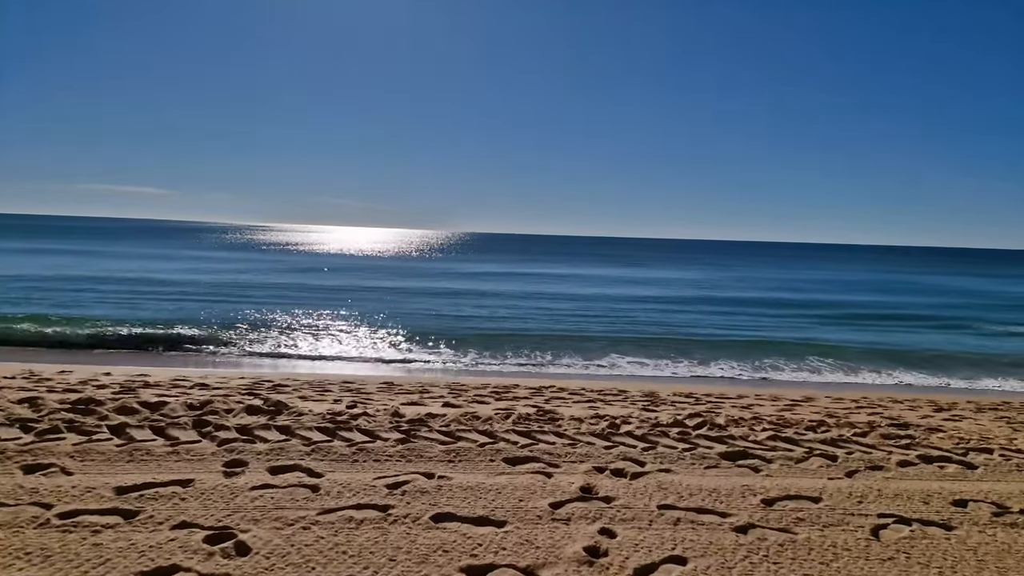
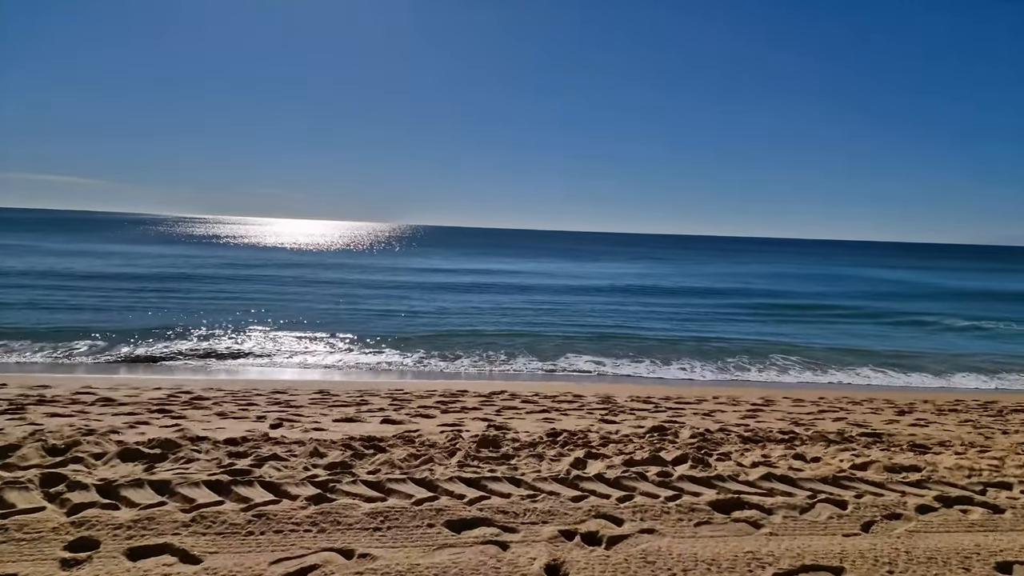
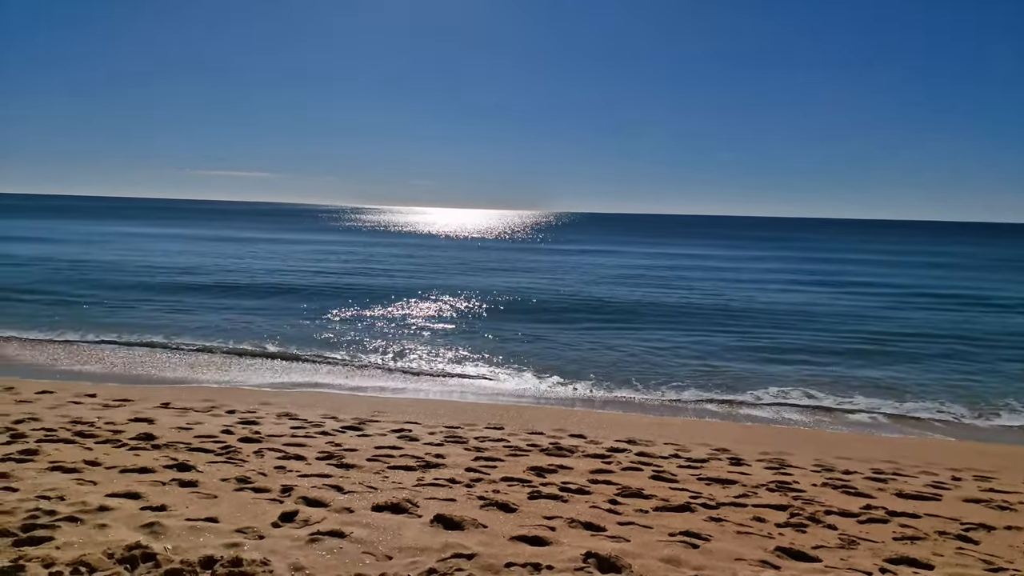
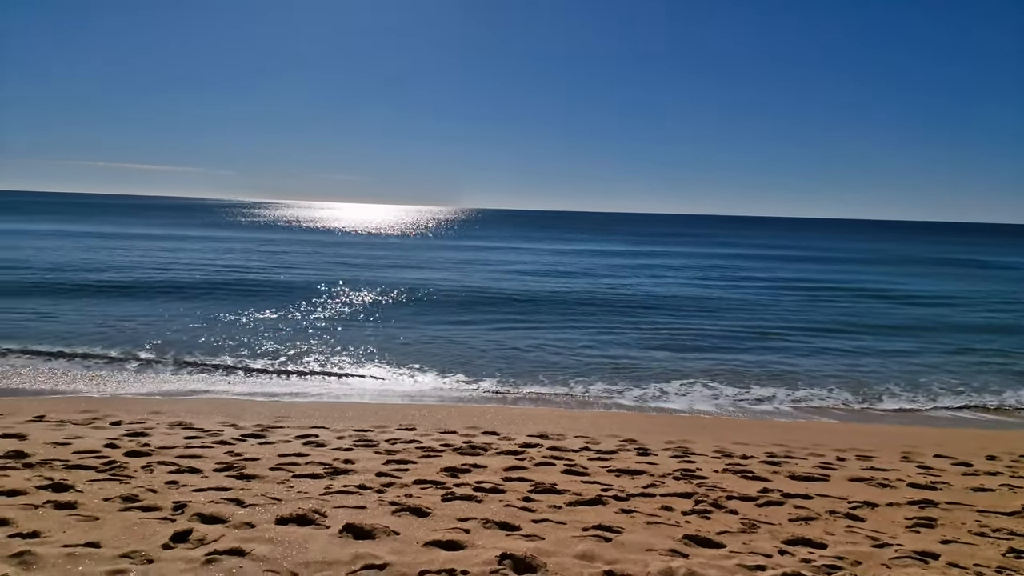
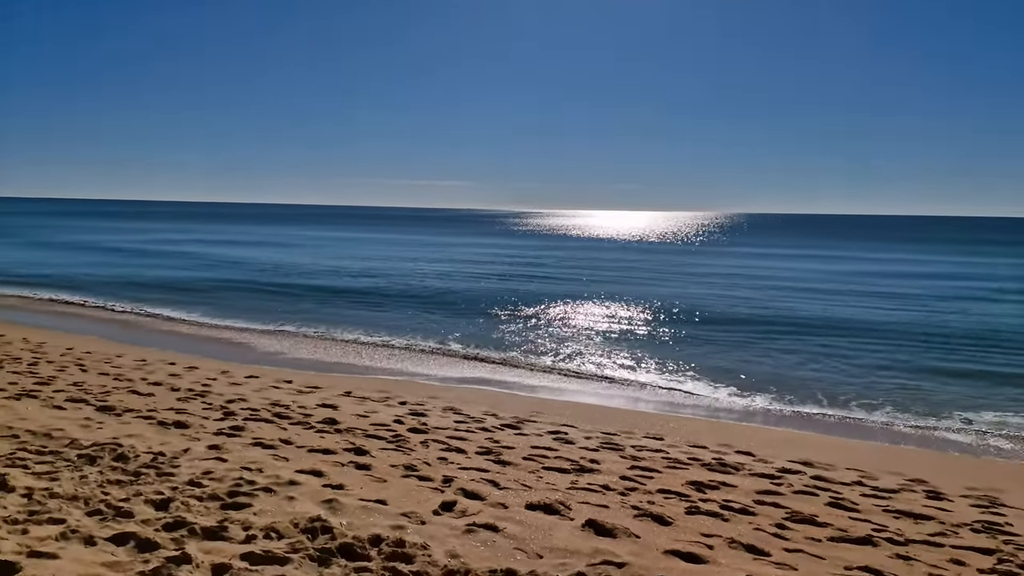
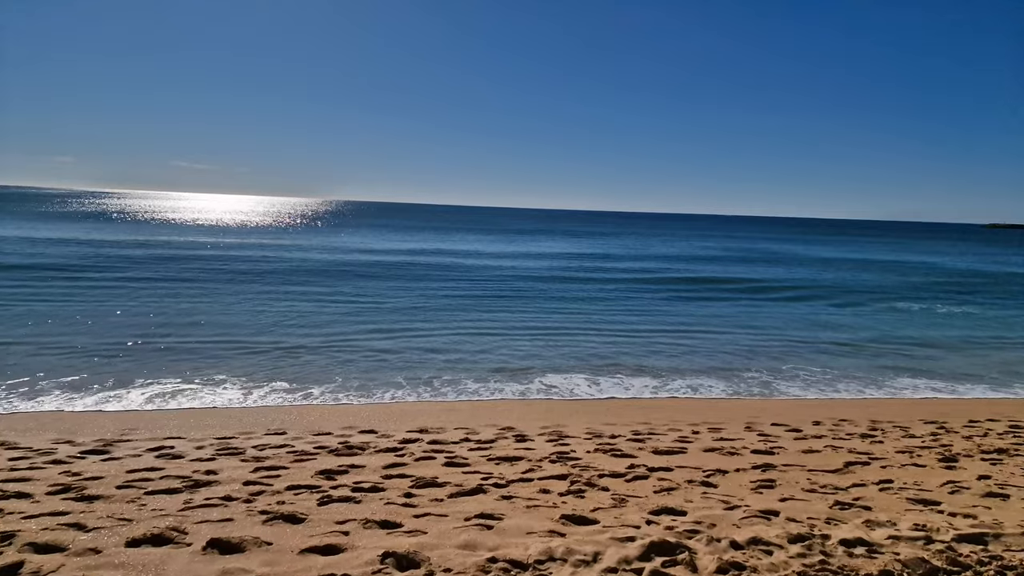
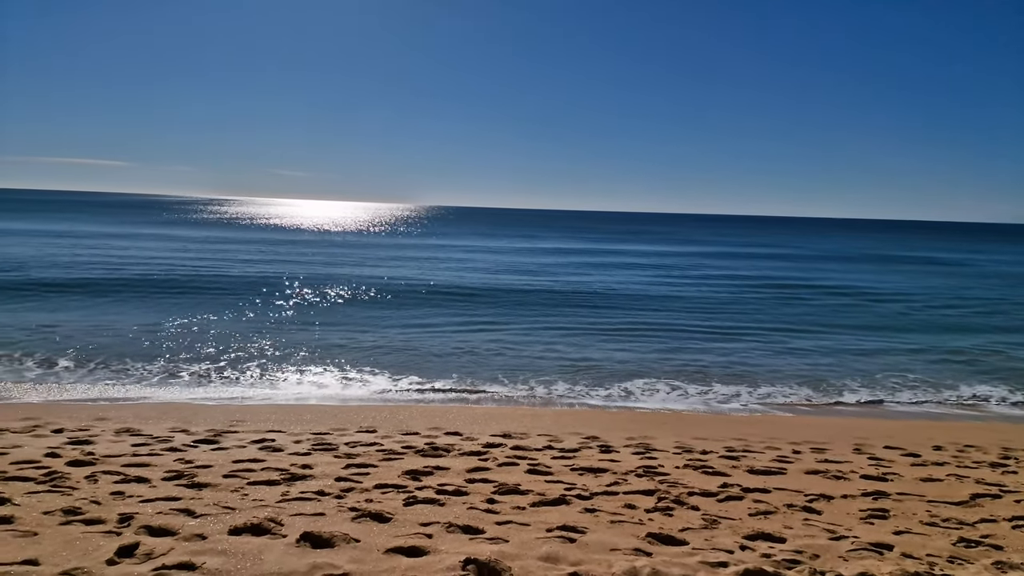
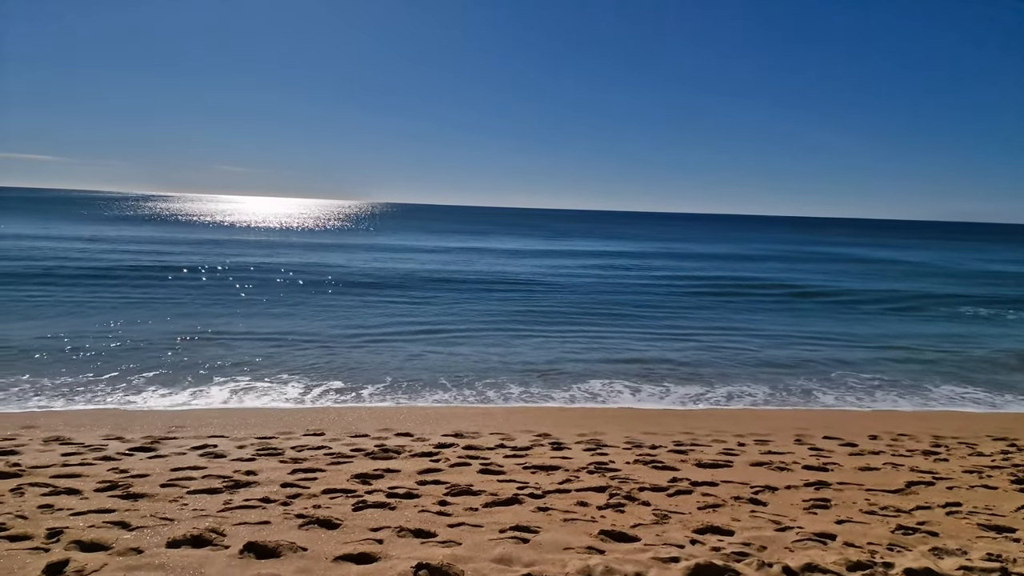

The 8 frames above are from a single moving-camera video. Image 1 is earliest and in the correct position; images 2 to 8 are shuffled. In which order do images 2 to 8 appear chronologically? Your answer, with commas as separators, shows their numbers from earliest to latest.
2, 6, 8, 7, 4, 3, 5
